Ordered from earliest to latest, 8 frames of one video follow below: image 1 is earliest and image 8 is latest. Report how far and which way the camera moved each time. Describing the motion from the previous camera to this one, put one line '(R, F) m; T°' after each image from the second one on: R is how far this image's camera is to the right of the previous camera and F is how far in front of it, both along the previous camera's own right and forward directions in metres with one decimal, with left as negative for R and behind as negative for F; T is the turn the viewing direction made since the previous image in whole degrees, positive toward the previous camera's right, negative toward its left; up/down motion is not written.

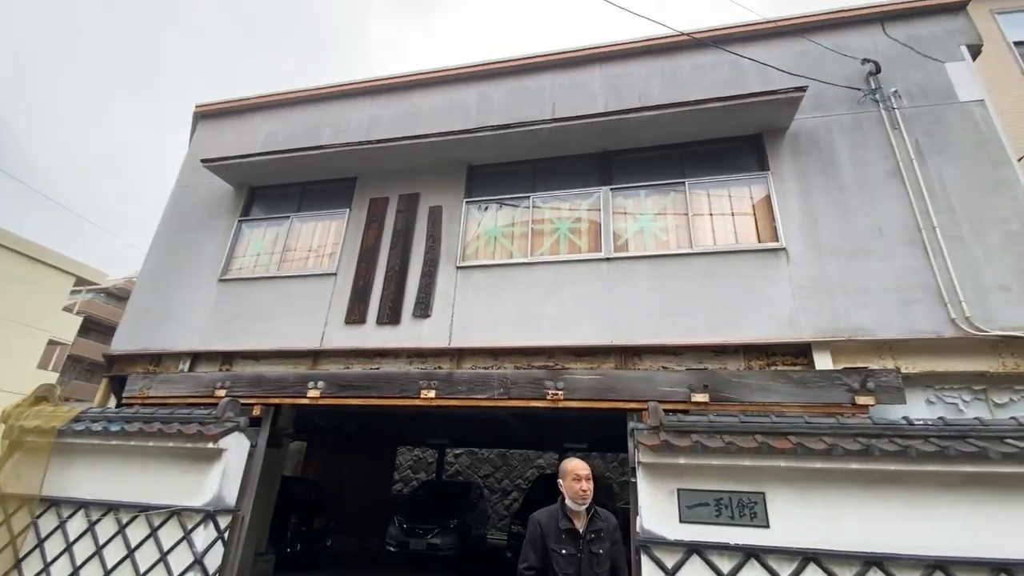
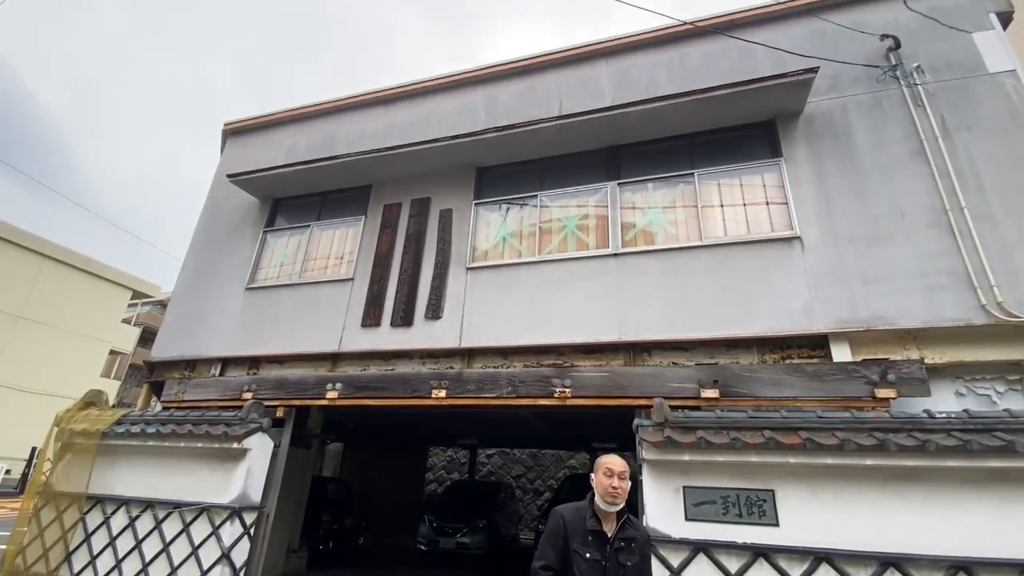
(+0.4, 0.0) m; -4°
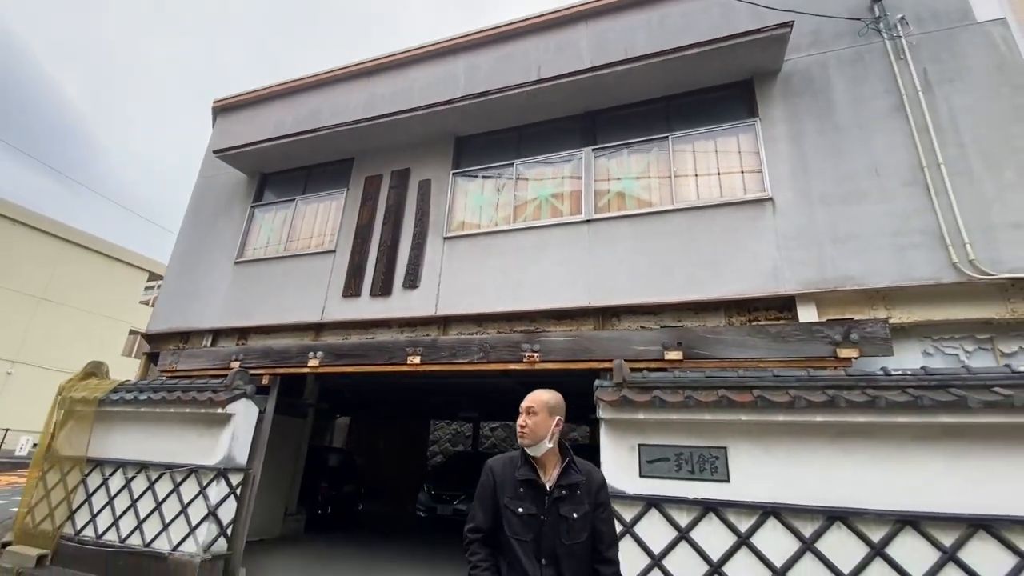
(+0.6, 0.0) m; -2°
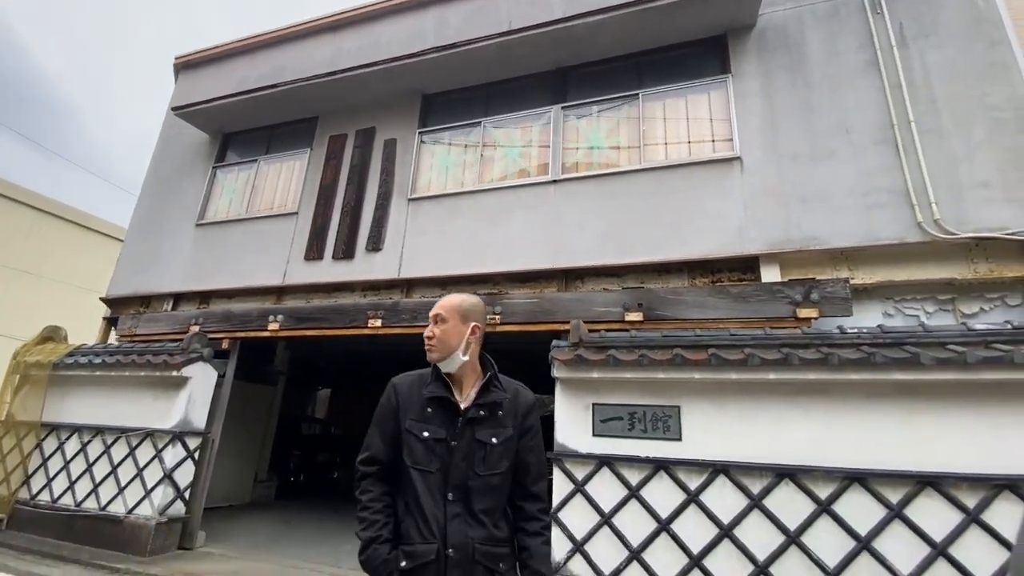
(+0.4, +0.2) m; +1°
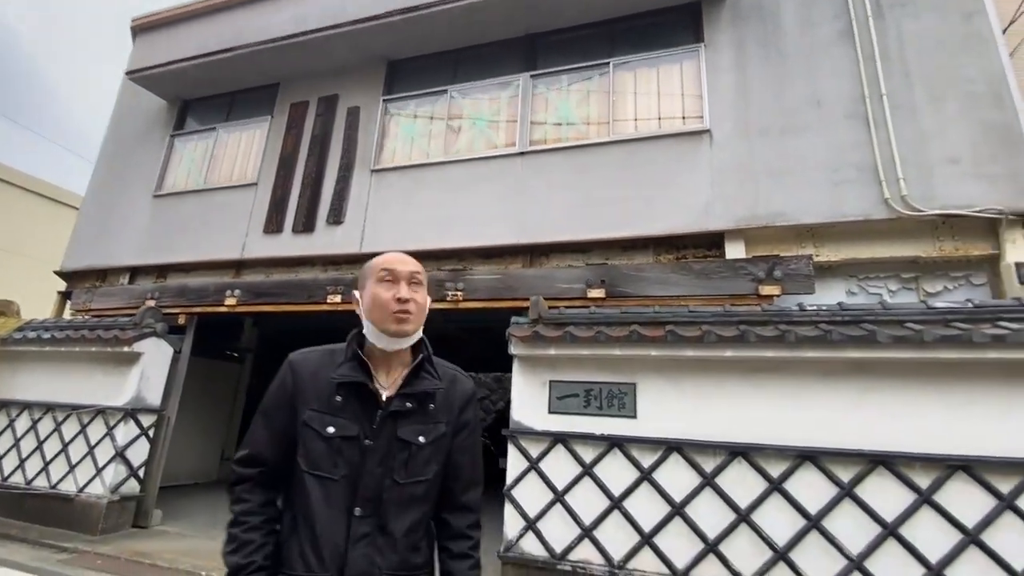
(+0.3, +0.2) m; +1°
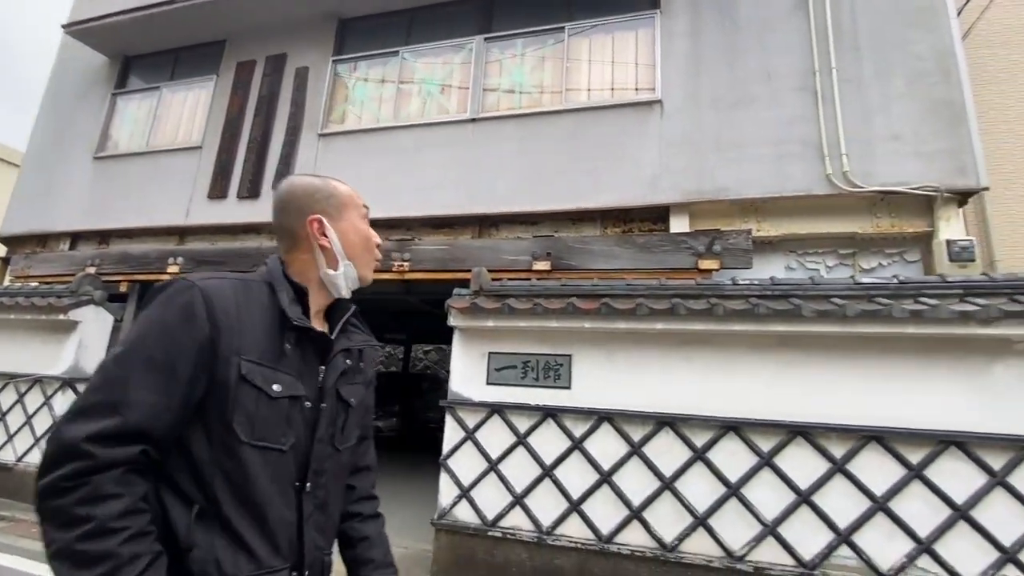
(+0.4, 0.0) m; +2°
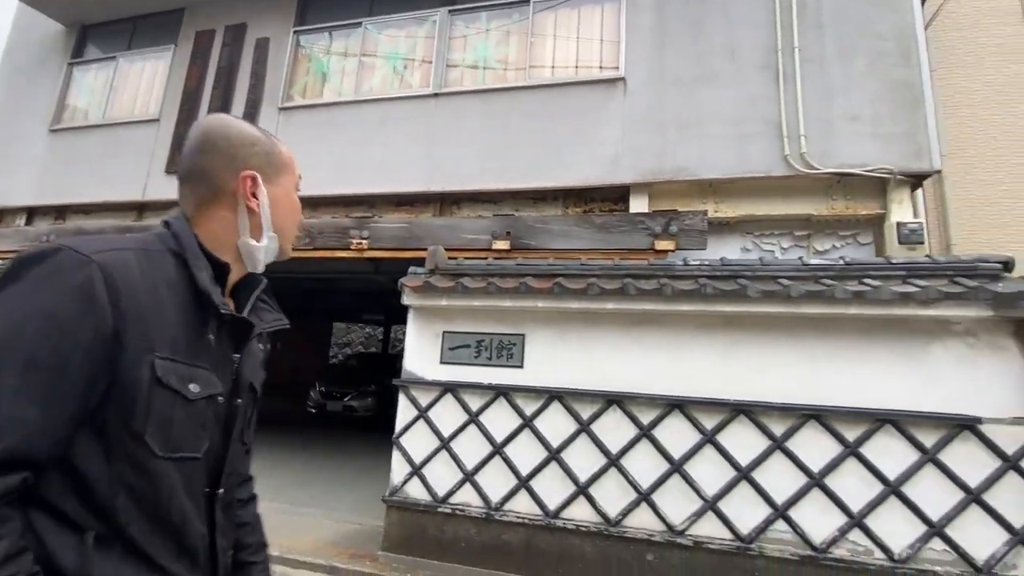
(+0.3, 0.0) m; +1°
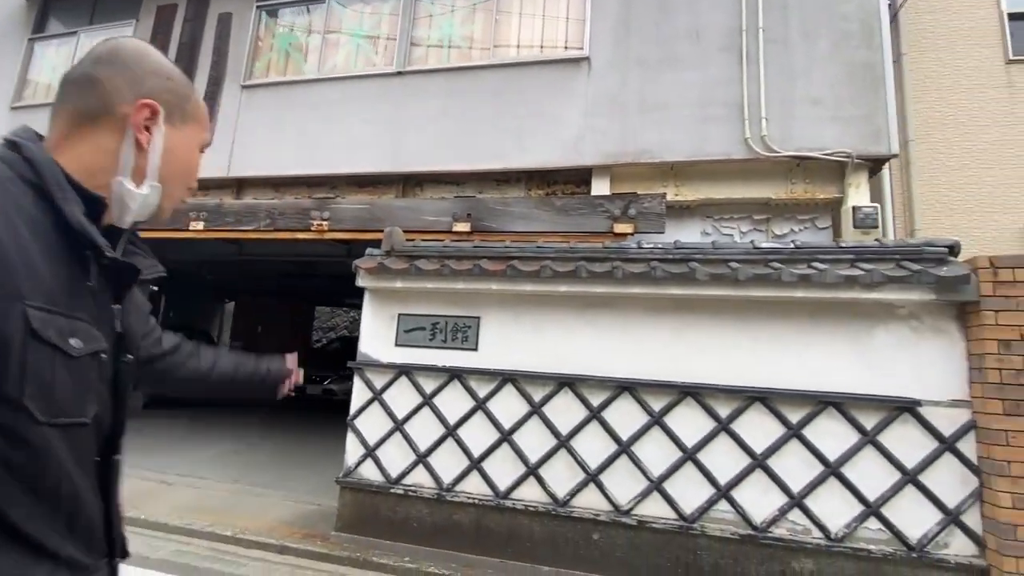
(+0.4, 0.0) m; +1°
